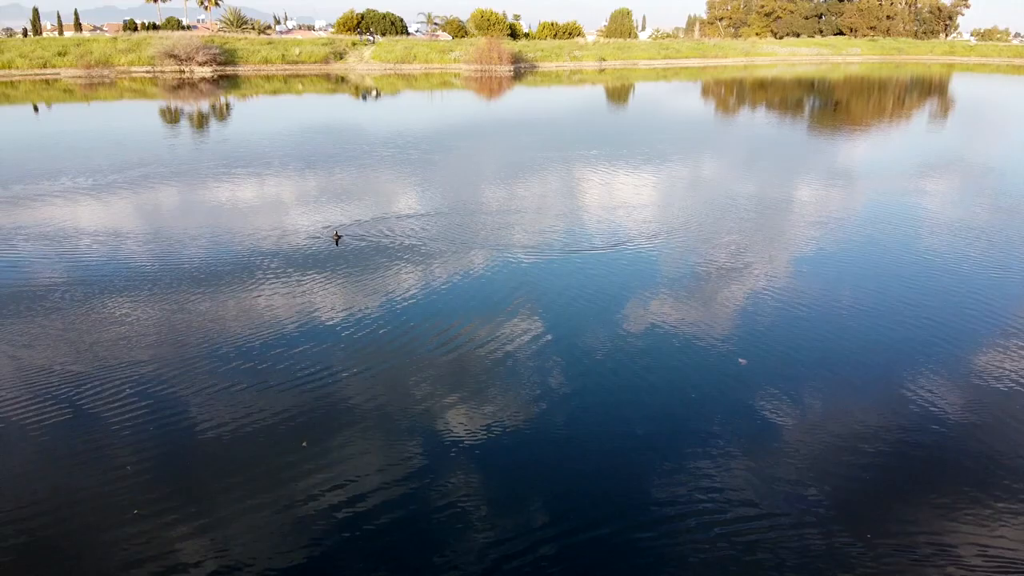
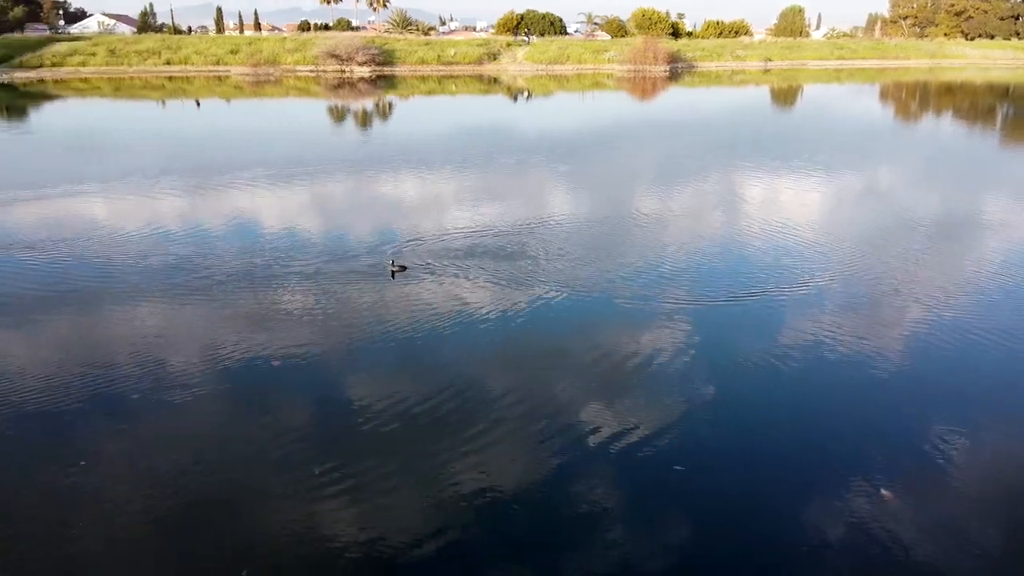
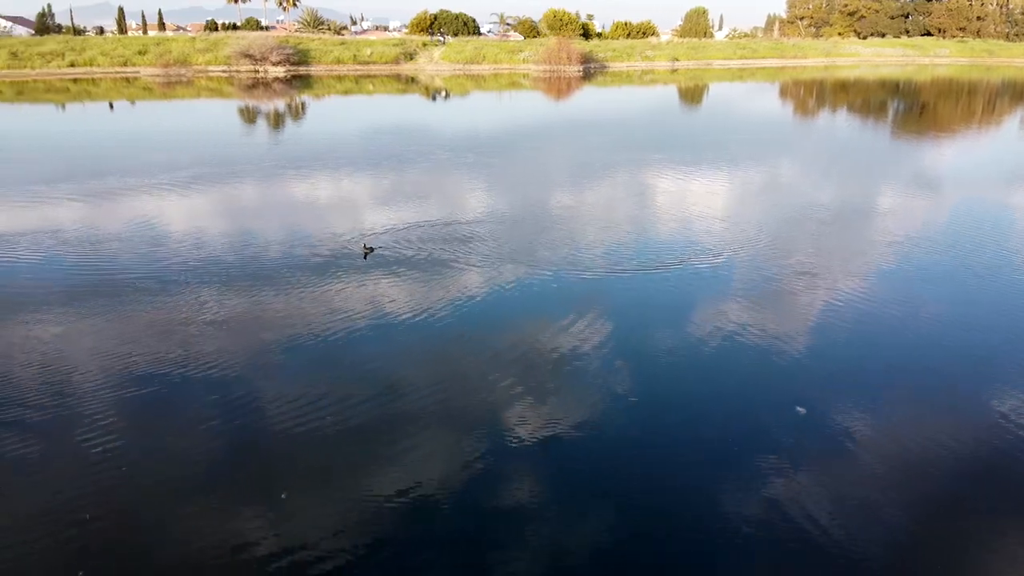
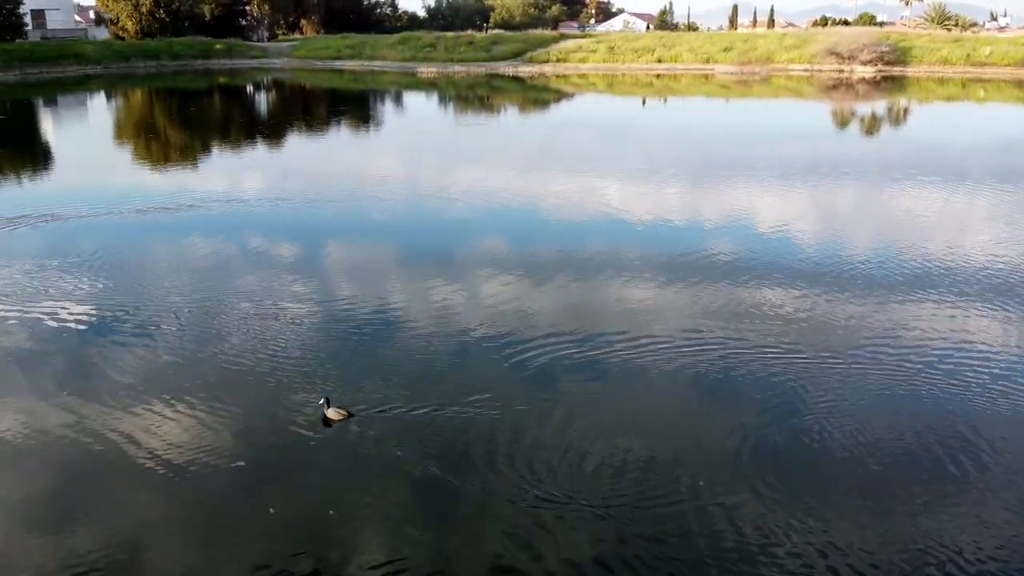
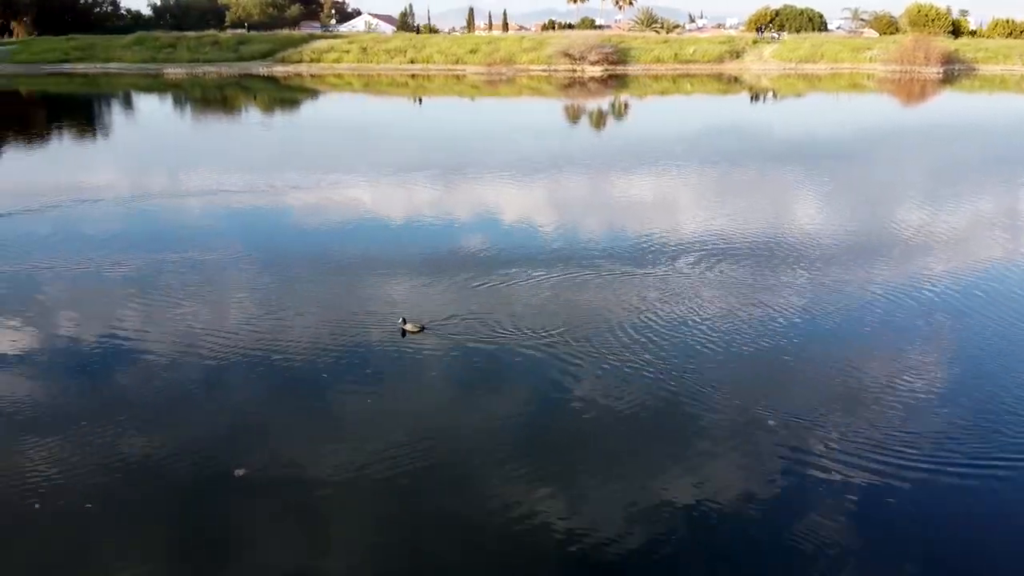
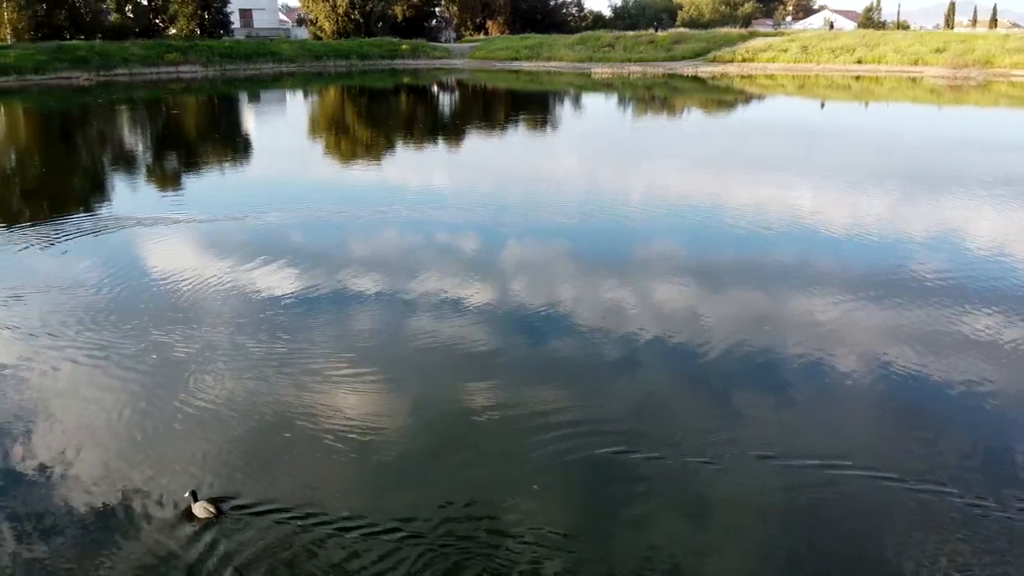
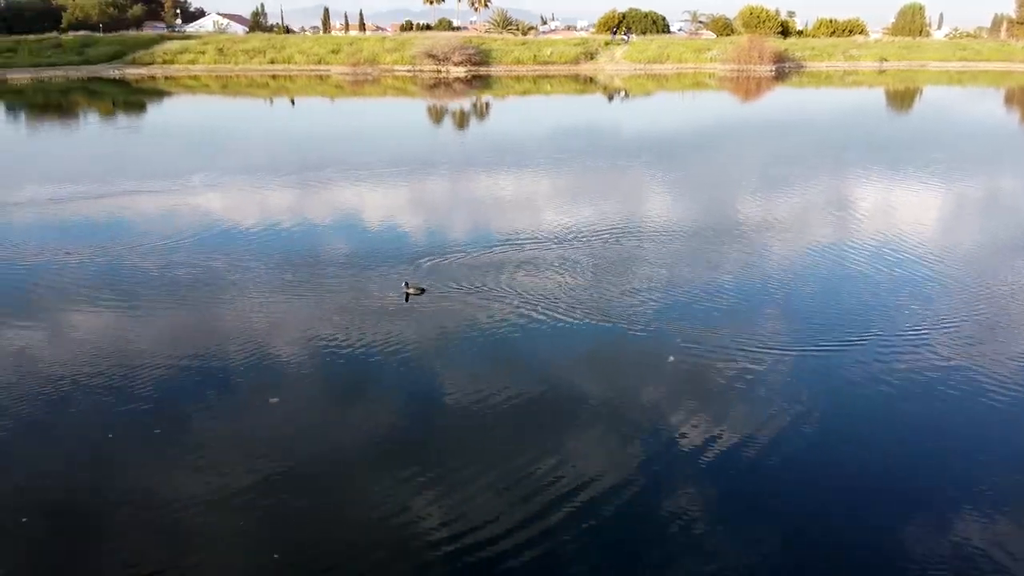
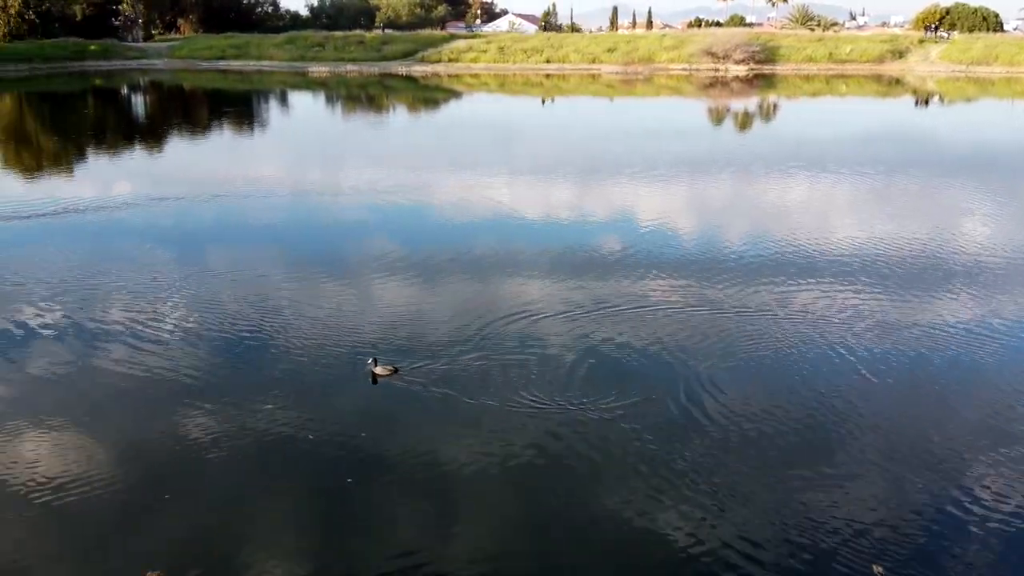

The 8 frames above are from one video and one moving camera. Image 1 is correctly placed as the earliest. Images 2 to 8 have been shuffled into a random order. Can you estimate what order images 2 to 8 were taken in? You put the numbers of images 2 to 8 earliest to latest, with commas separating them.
3, 2, 7, 5, 8, 4, 6
